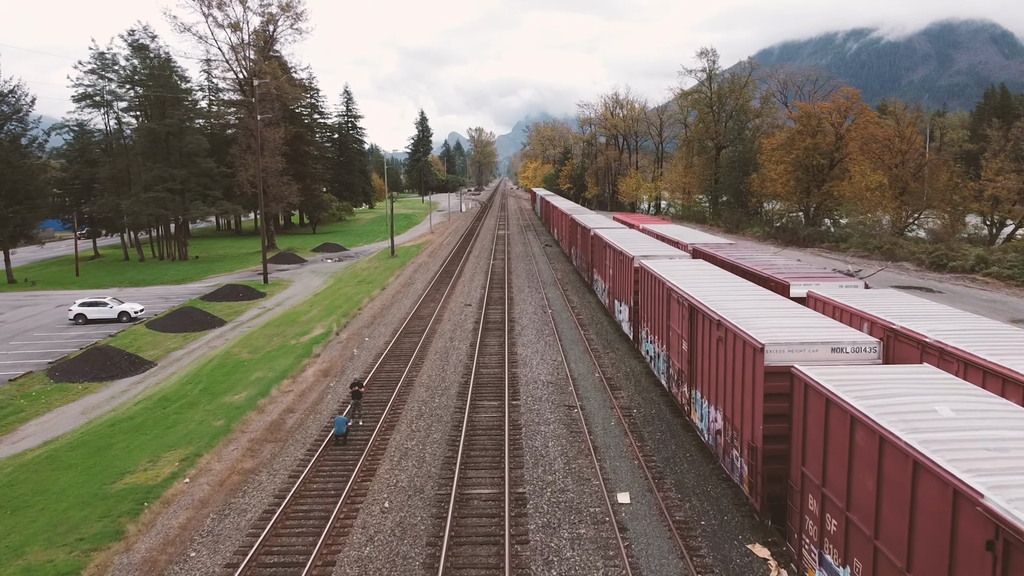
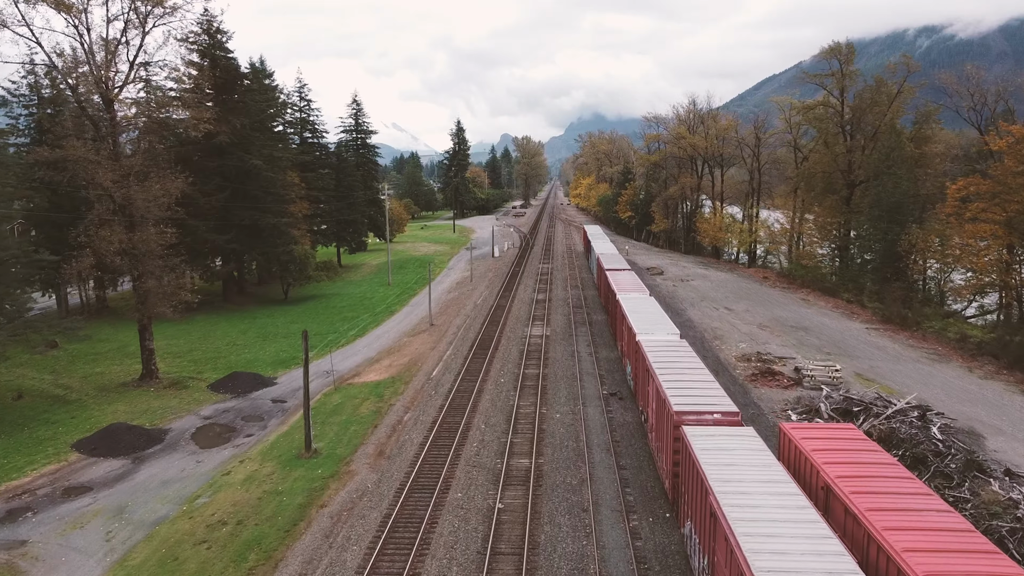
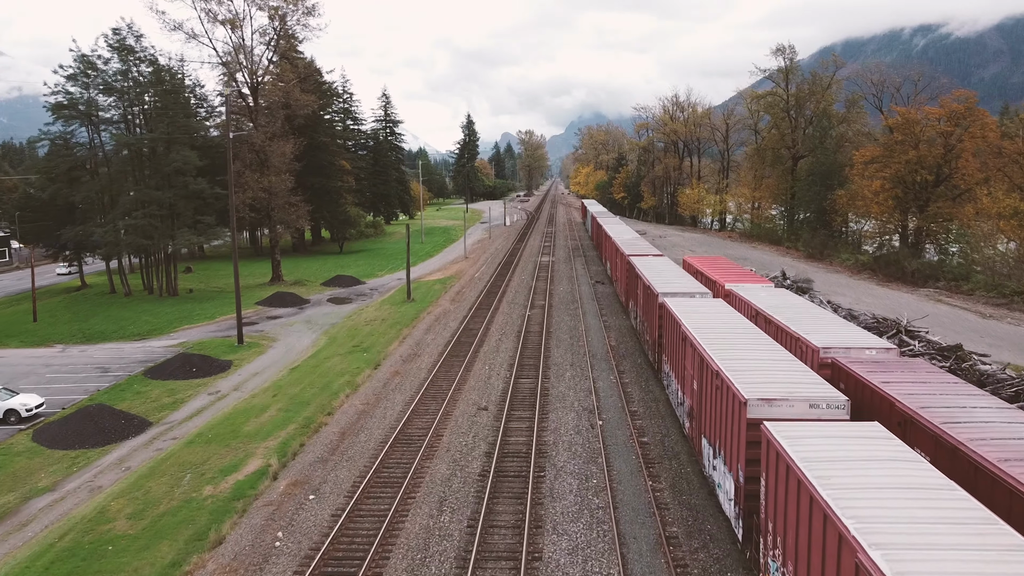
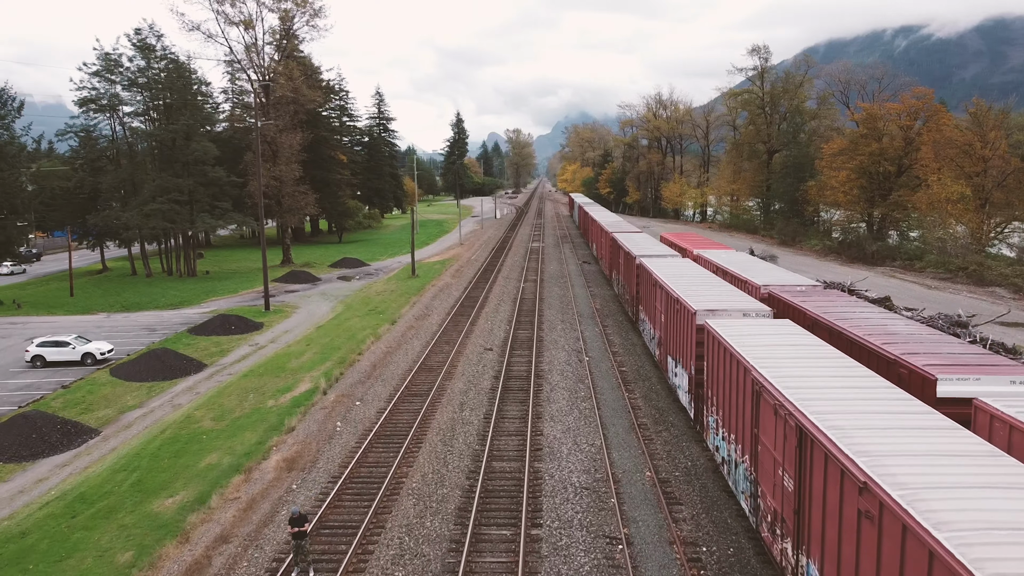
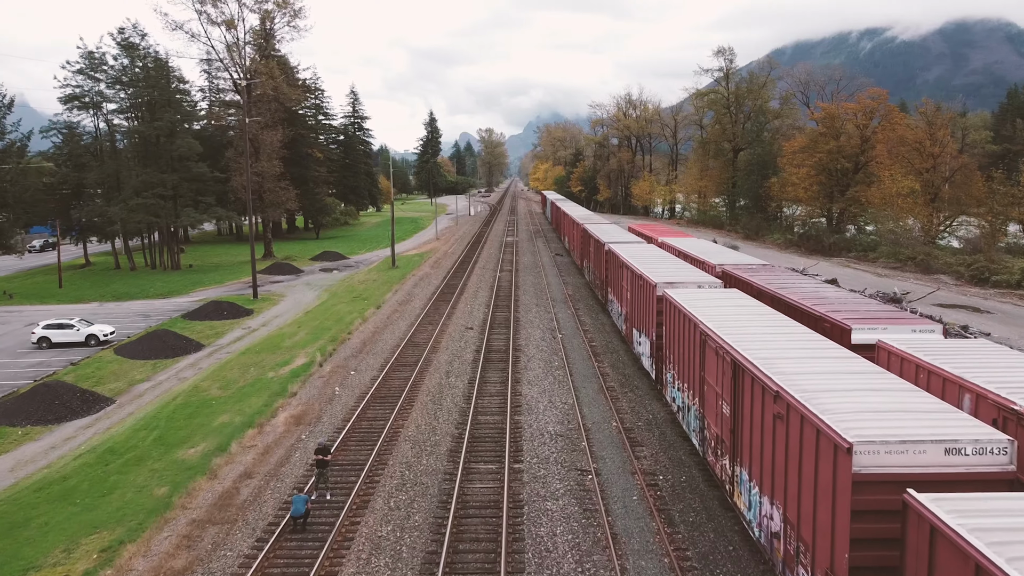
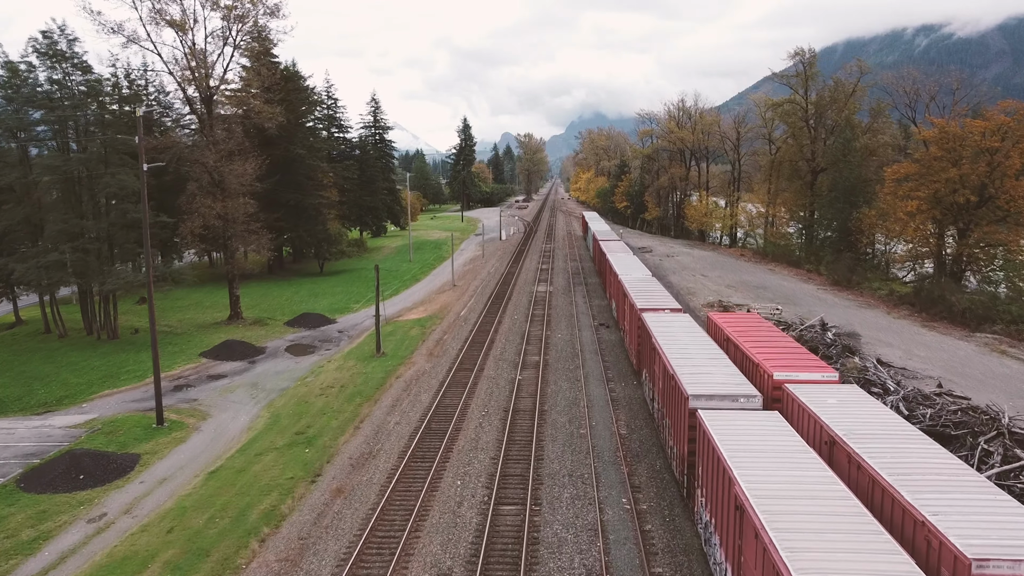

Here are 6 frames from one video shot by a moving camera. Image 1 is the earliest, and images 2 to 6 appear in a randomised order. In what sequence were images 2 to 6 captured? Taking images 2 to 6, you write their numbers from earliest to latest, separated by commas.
5, 4, 3, 6, 2
